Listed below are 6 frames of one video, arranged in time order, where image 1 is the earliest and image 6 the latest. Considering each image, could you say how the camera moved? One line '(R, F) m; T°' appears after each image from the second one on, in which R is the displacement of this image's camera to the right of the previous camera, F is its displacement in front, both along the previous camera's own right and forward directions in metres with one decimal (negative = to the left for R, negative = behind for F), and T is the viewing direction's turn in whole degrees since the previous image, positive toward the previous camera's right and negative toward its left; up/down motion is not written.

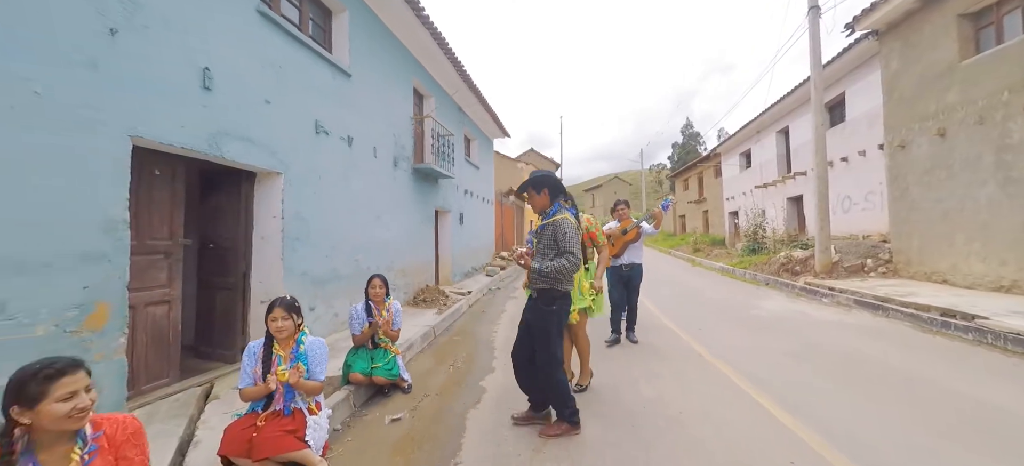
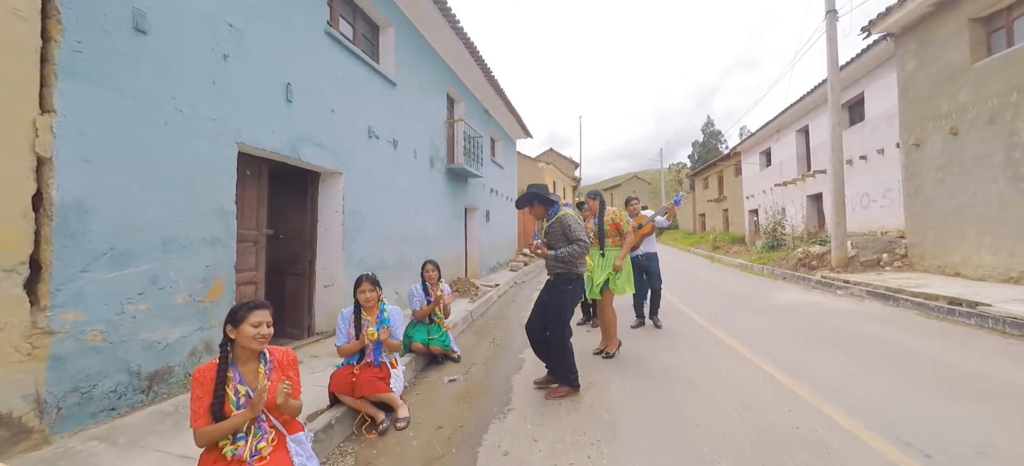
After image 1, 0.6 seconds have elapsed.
(-0.2, -0.5) m; -2°
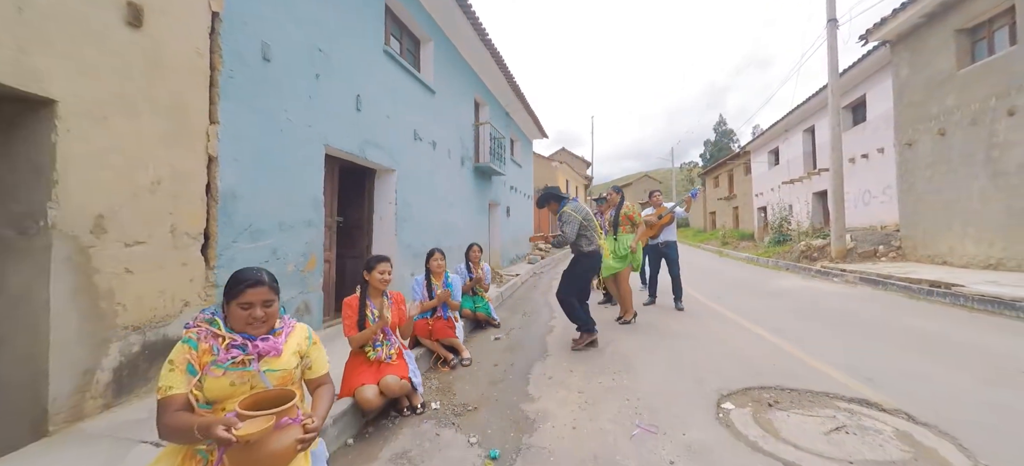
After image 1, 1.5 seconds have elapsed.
(-0.3, -0.8) m; -1°
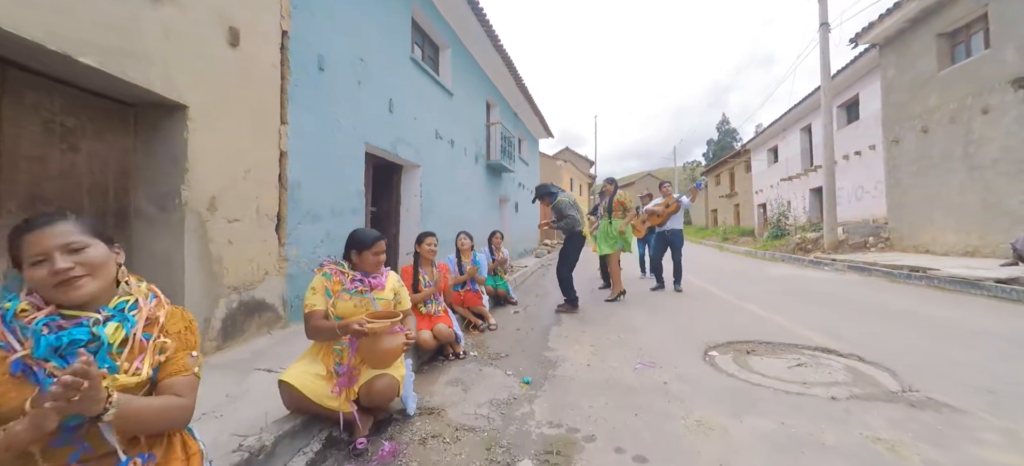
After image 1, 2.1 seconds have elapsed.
(-0.2, -0.6) m; 0°
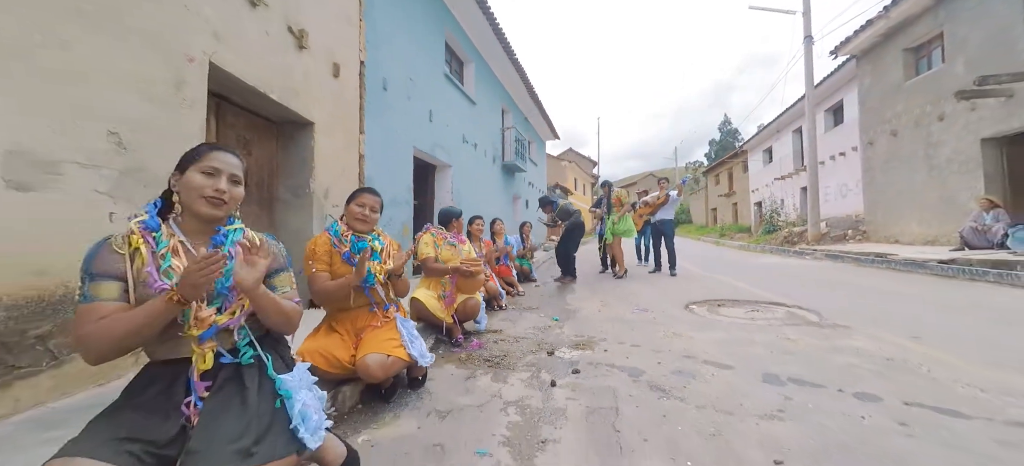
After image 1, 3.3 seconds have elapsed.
(-0.3, -1.1) m; 0°
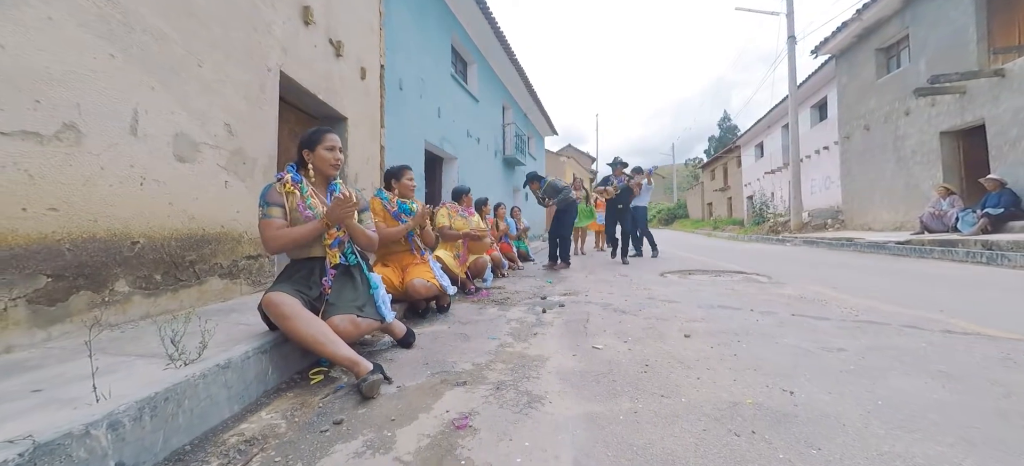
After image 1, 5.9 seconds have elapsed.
(0.0, -0.8) m; 0°
